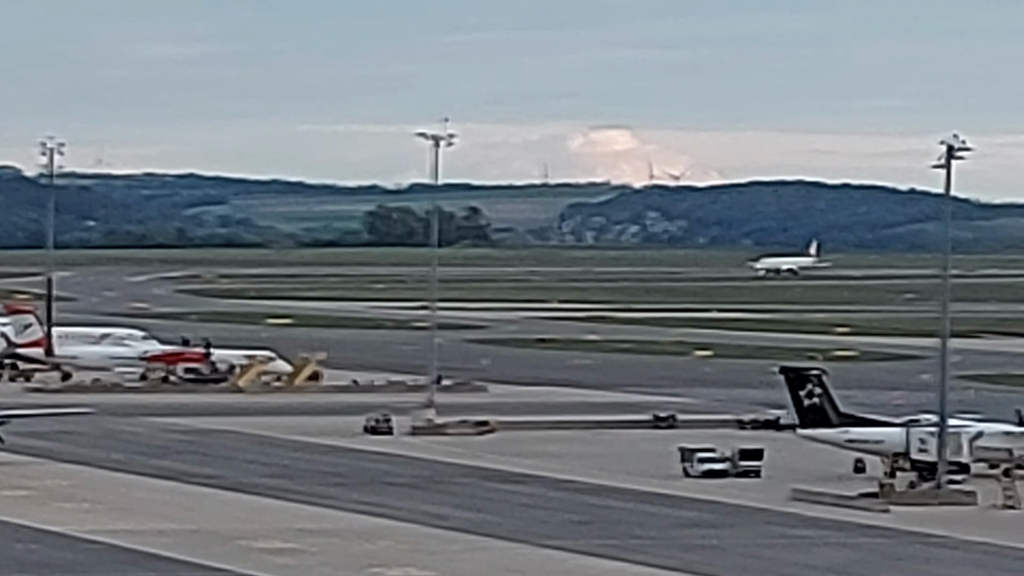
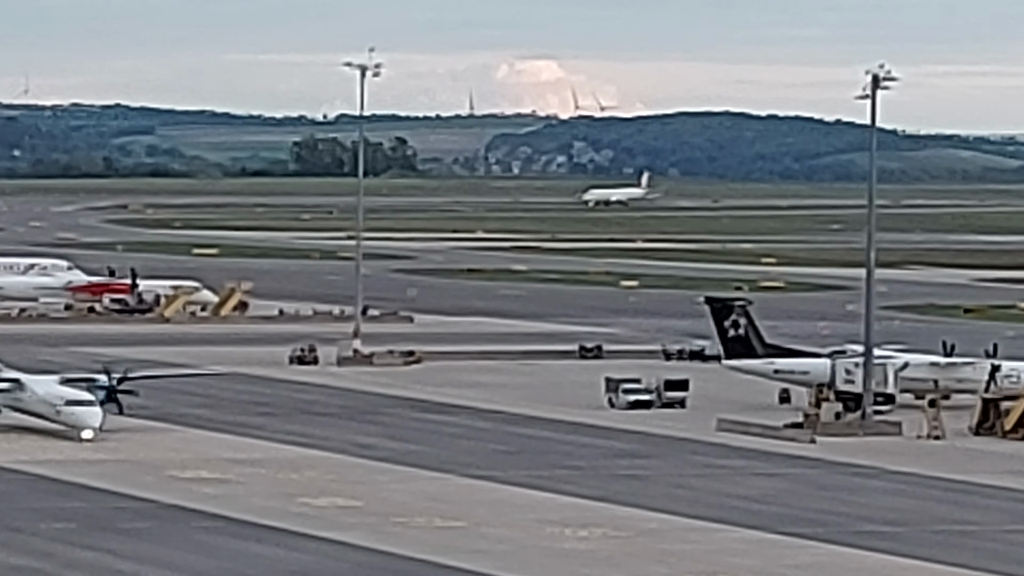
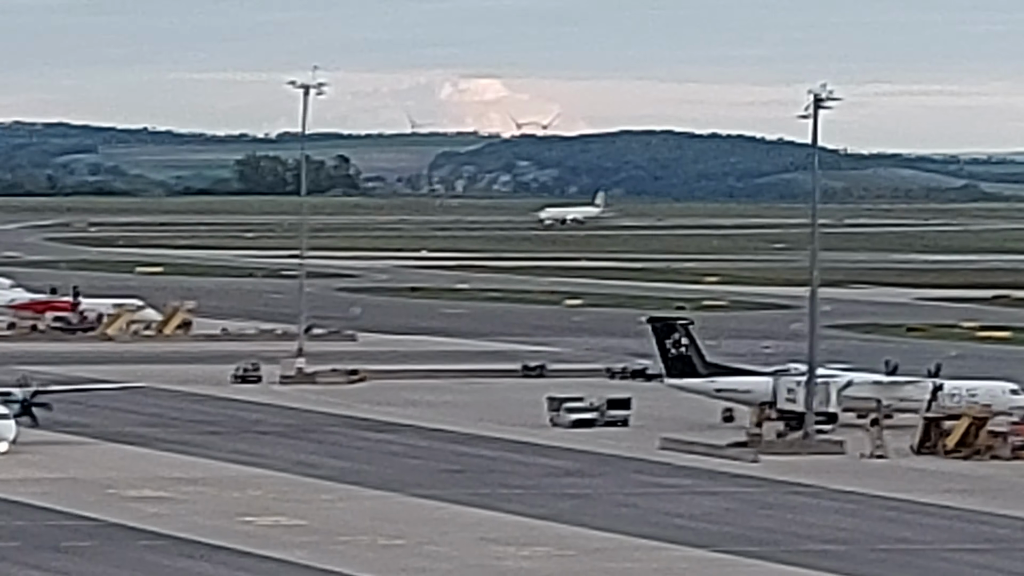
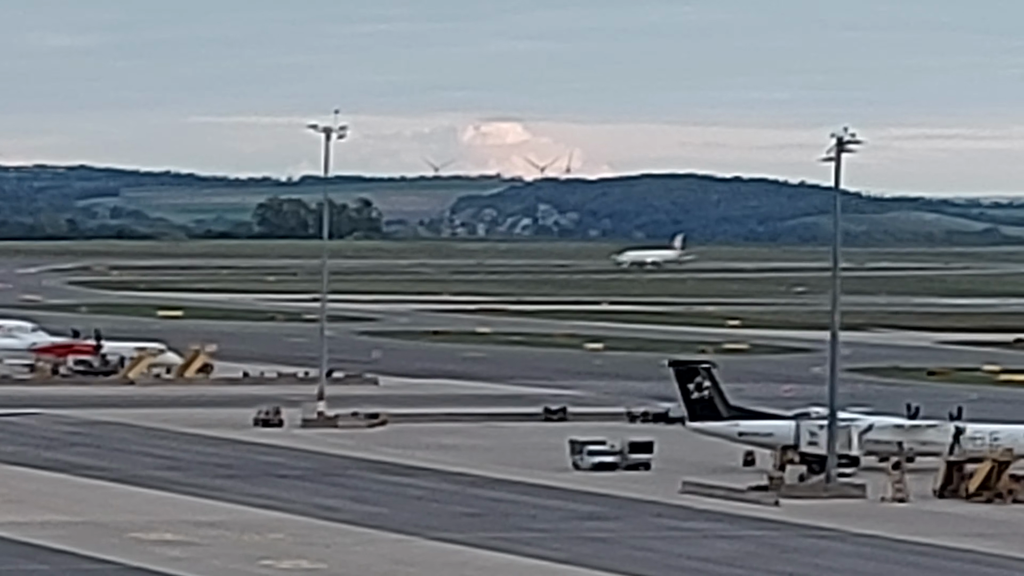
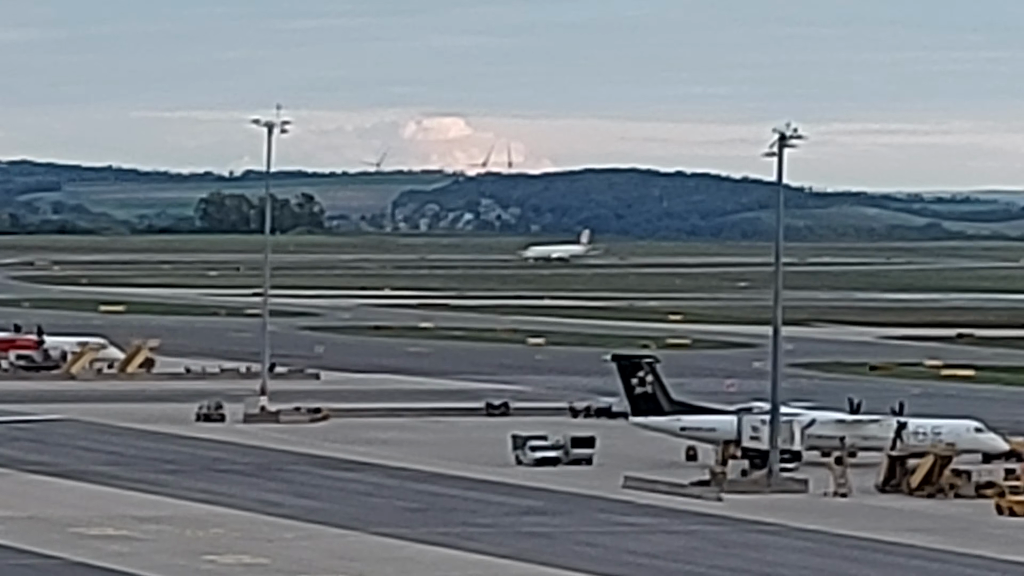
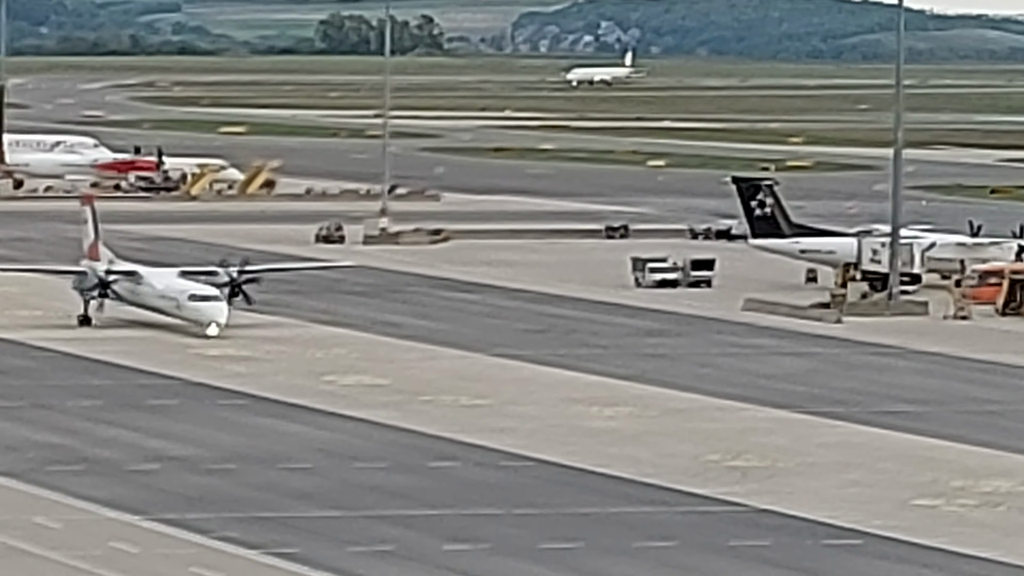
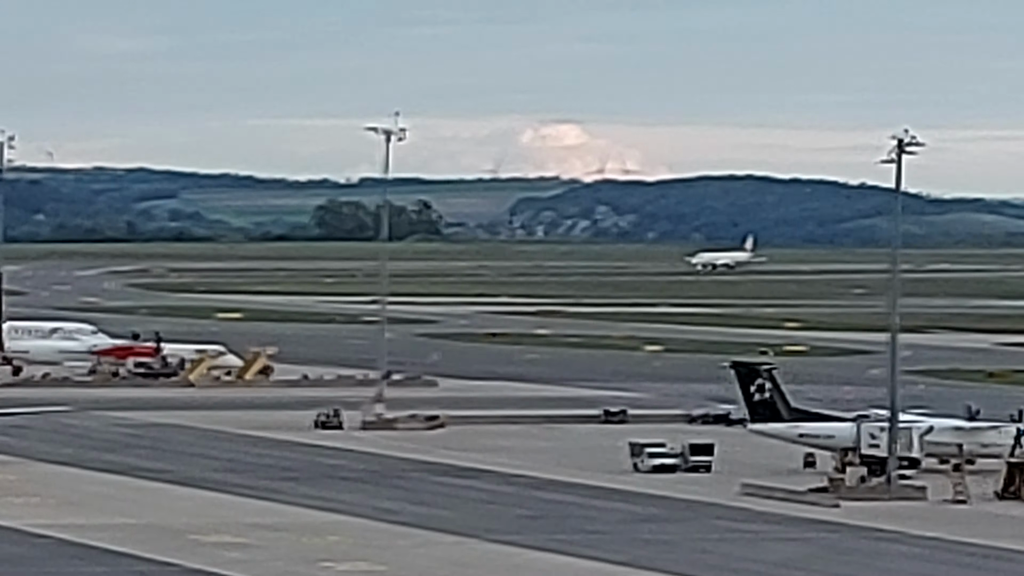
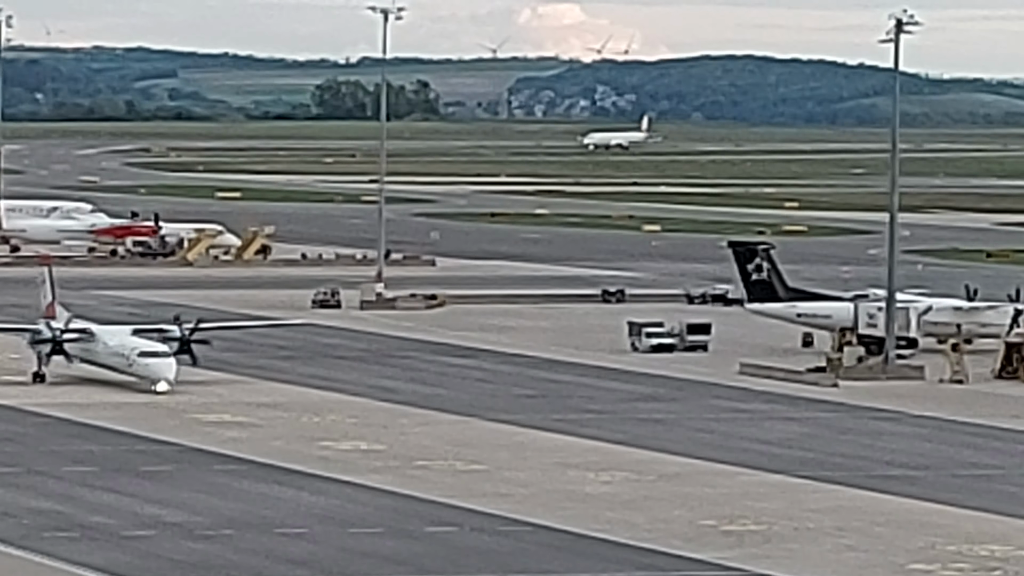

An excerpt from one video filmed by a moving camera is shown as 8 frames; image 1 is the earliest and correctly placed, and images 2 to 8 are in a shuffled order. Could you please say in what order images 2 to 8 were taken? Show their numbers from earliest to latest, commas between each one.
7, 4, 5, 3, 2, 8, 6
